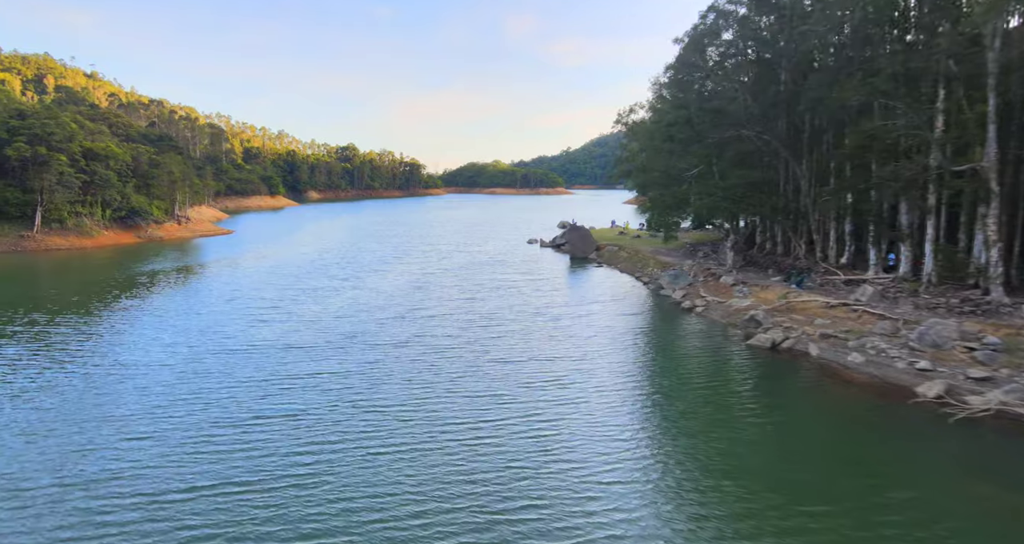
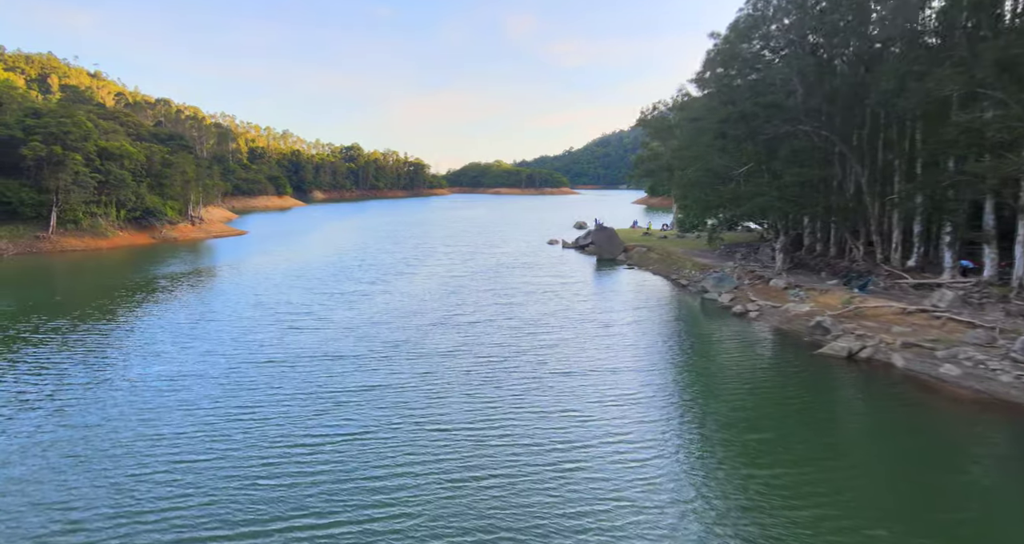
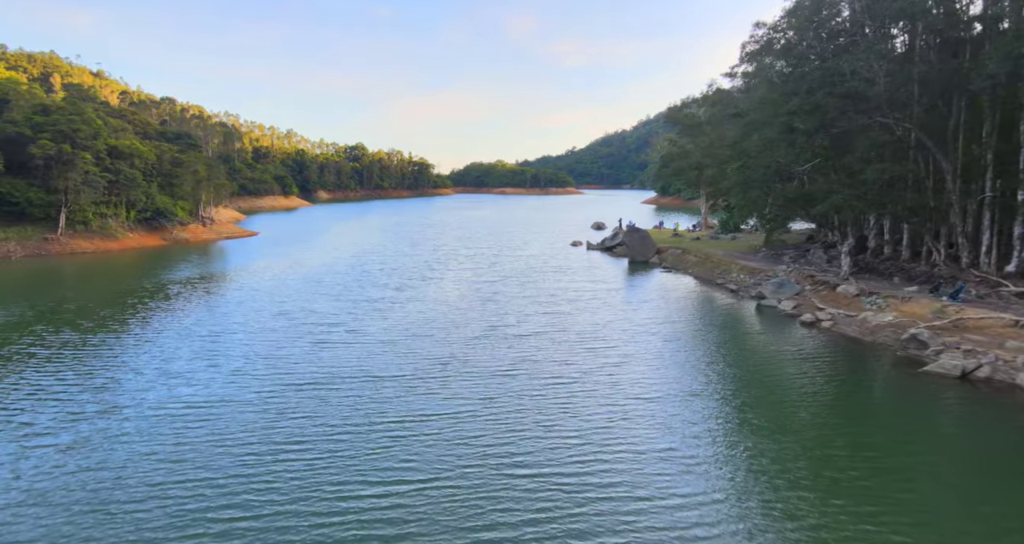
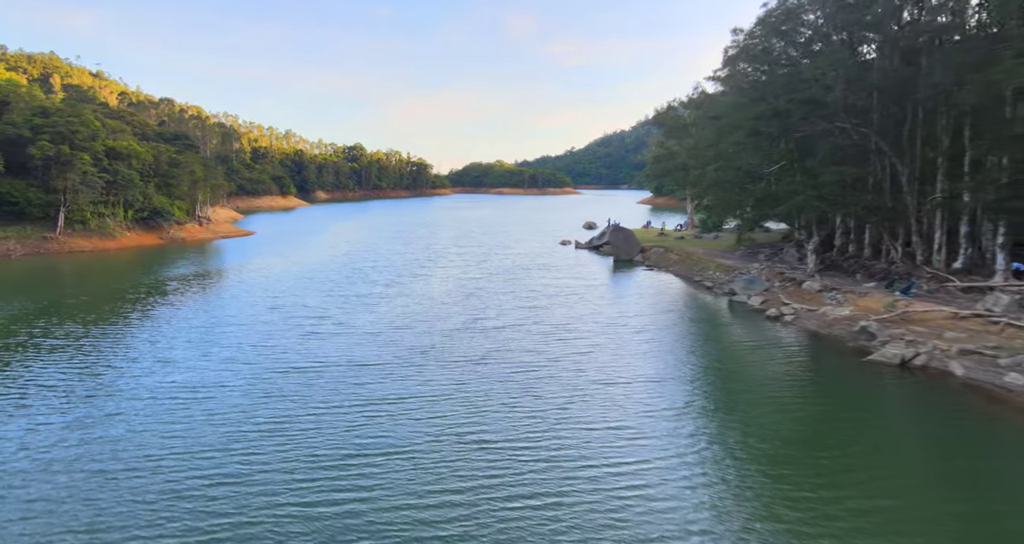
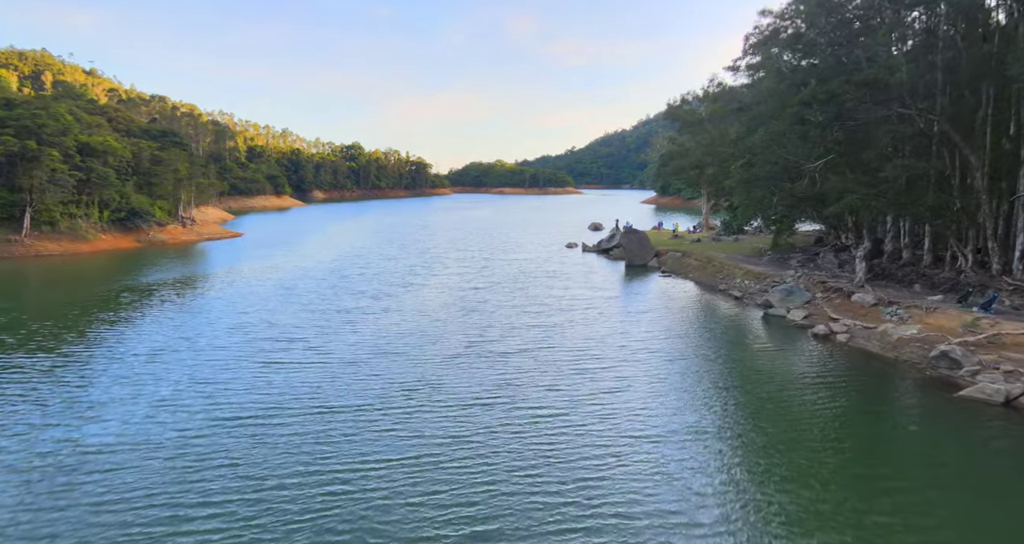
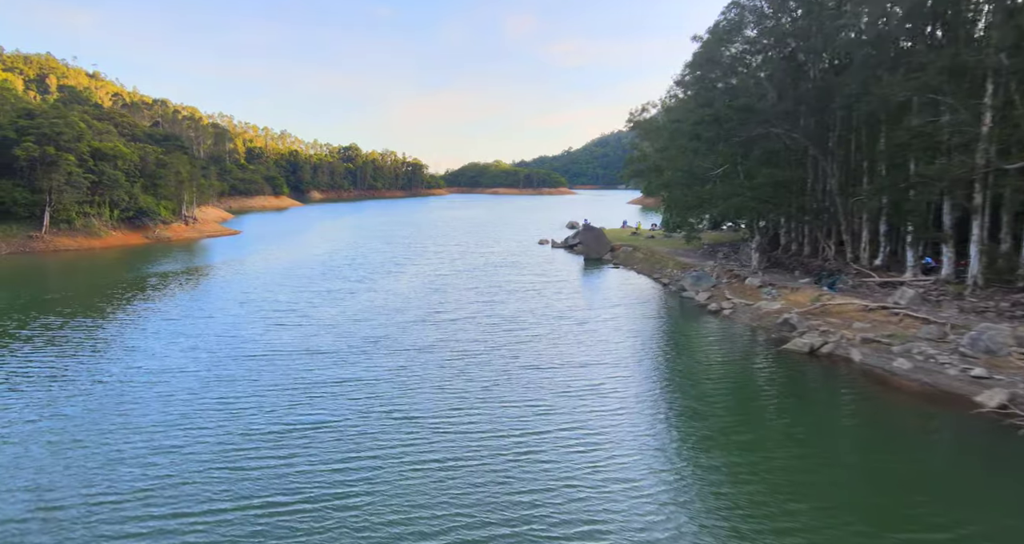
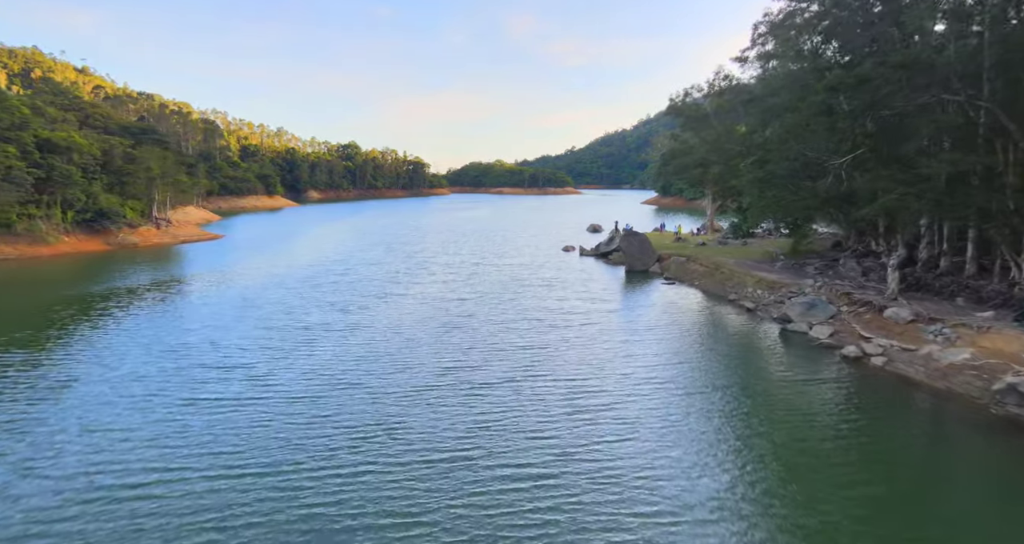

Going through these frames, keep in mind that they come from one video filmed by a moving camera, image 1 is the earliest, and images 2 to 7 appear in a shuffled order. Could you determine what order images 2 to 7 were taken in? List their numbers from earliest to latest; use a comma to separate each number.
6, 2, 4, 3, 5, 7
